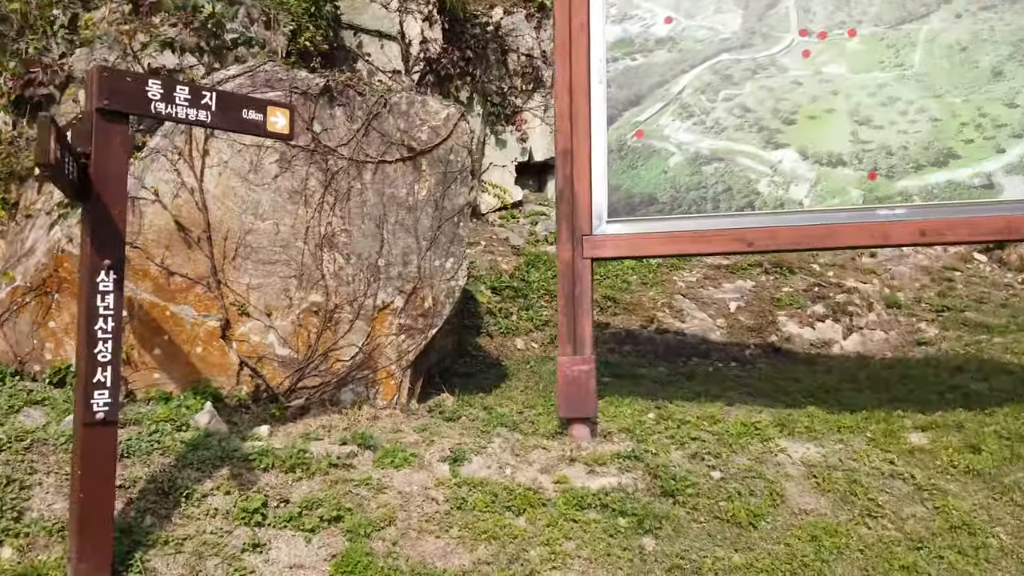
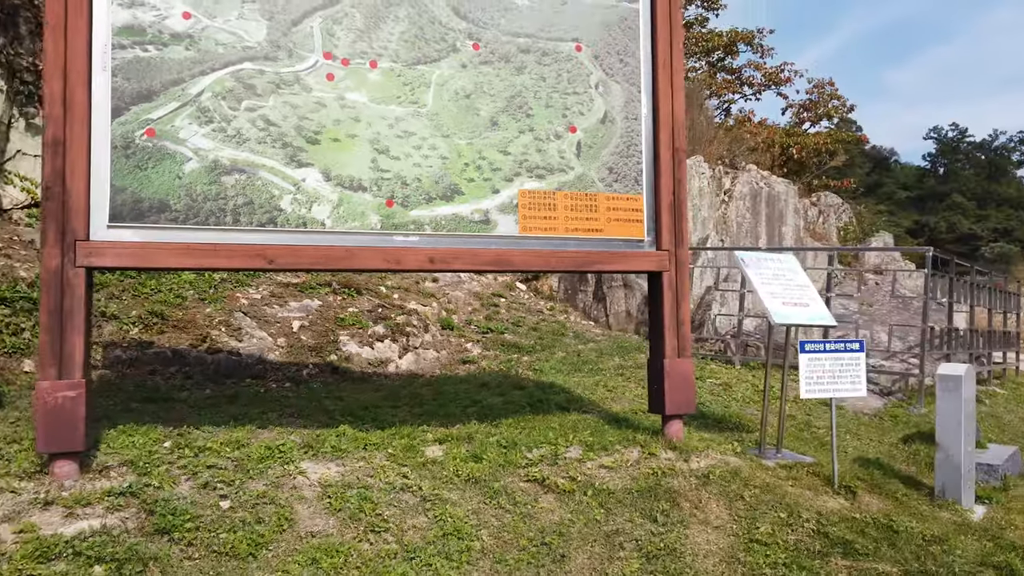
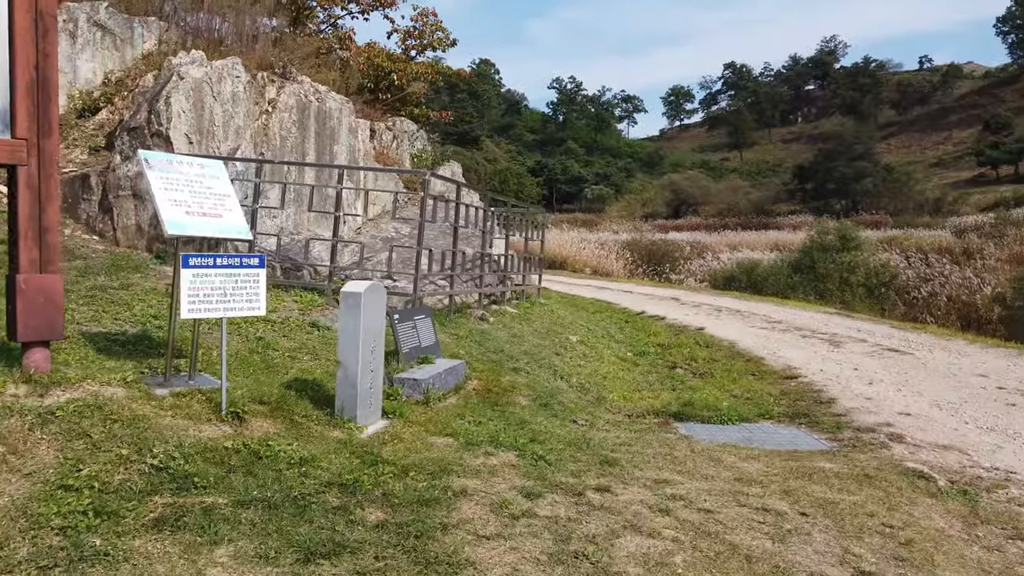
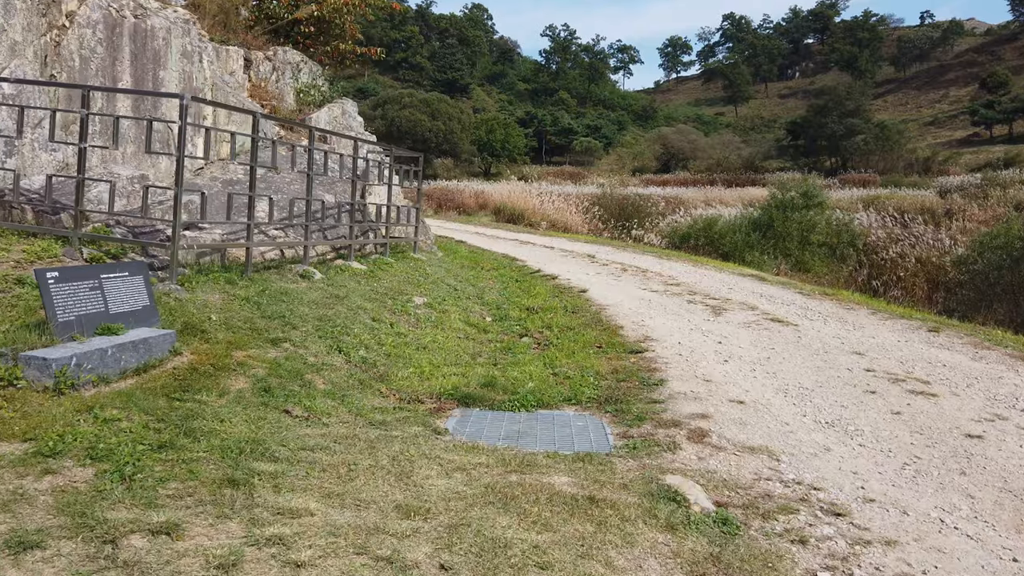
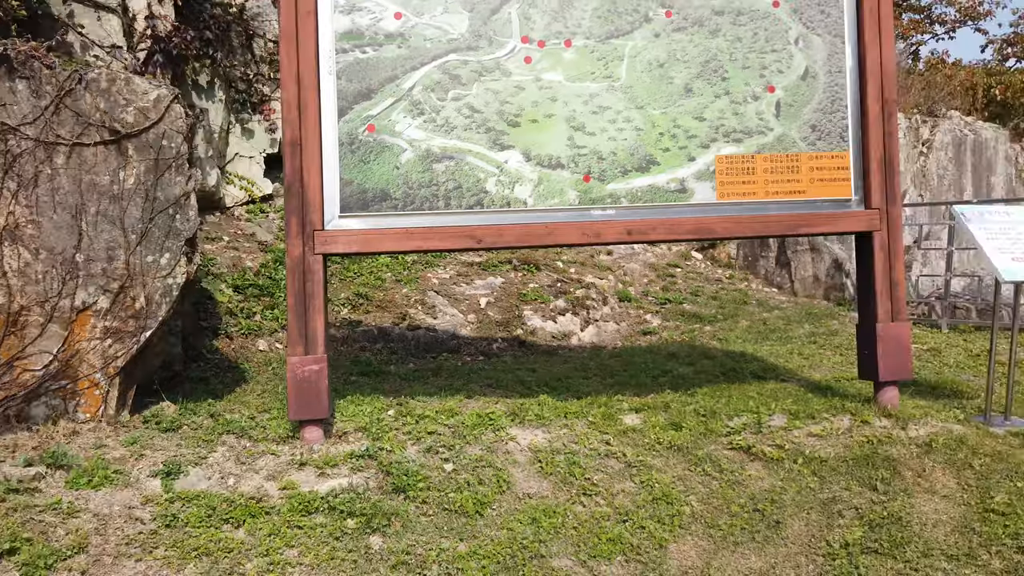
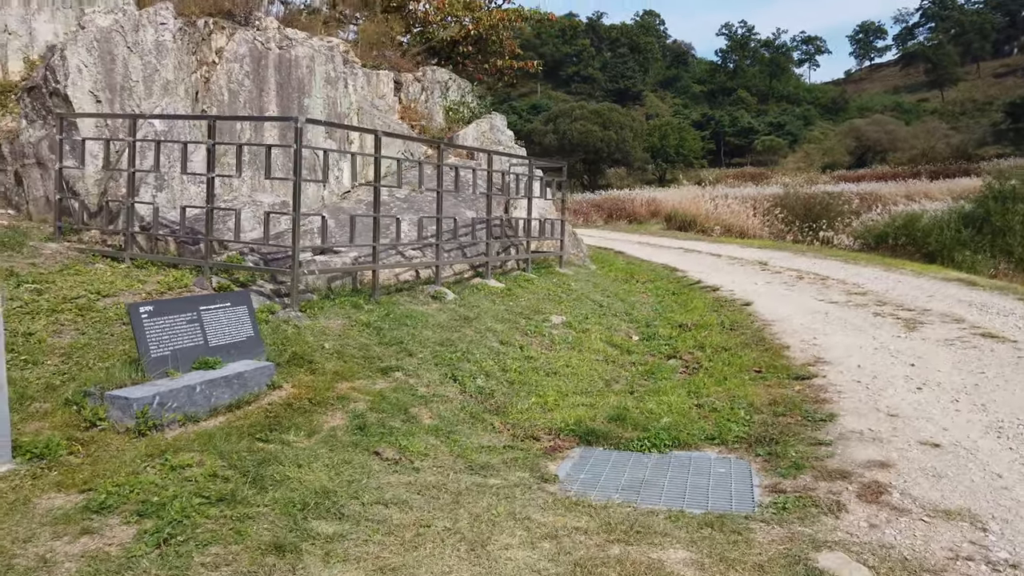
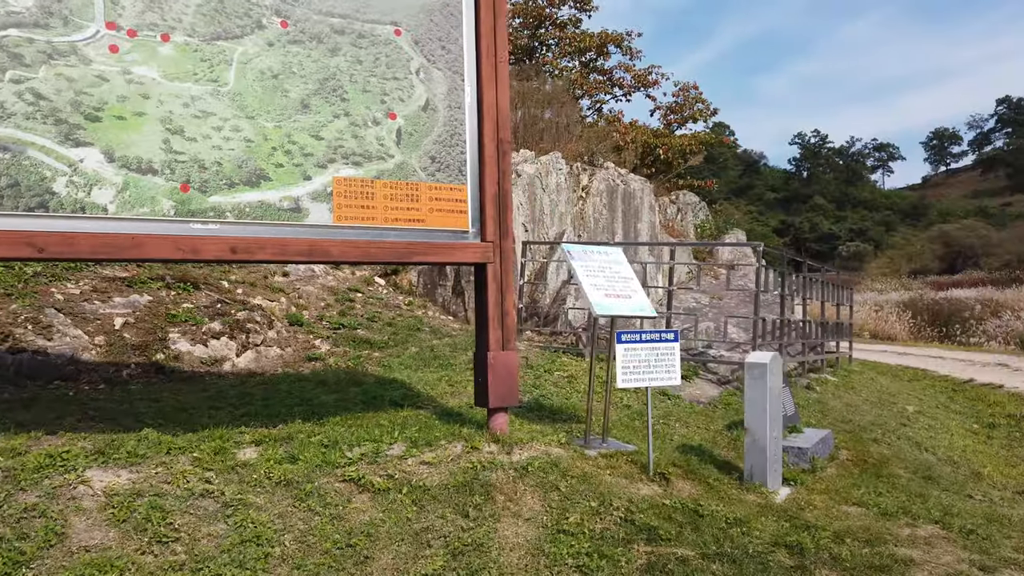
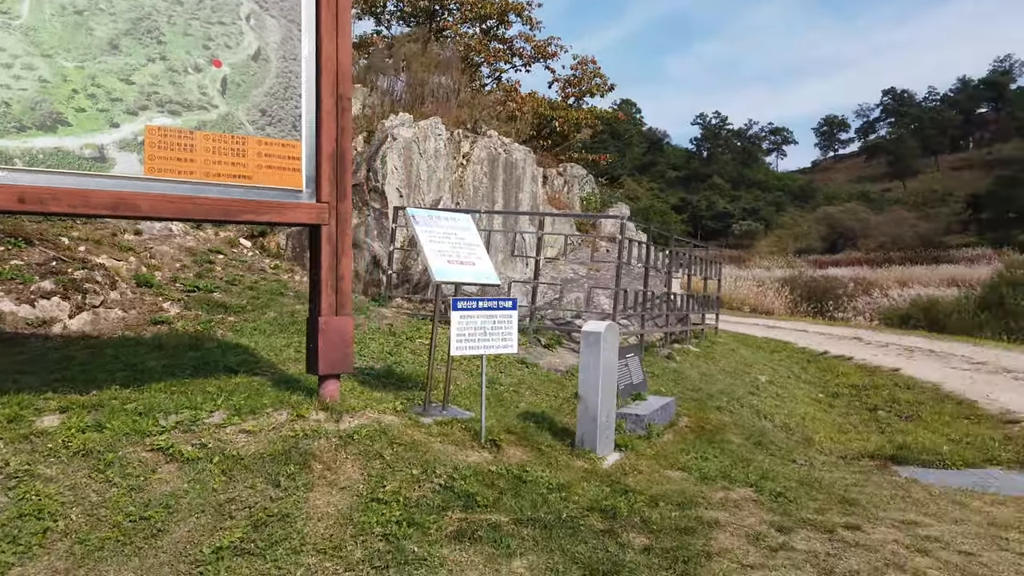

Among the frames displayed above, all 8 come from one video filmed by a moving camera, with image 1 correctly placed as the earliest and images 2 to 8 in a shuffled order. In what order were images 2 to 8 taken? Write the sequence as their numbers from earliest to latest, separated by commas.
5, 2, 7, 8, 3, 4, 6
